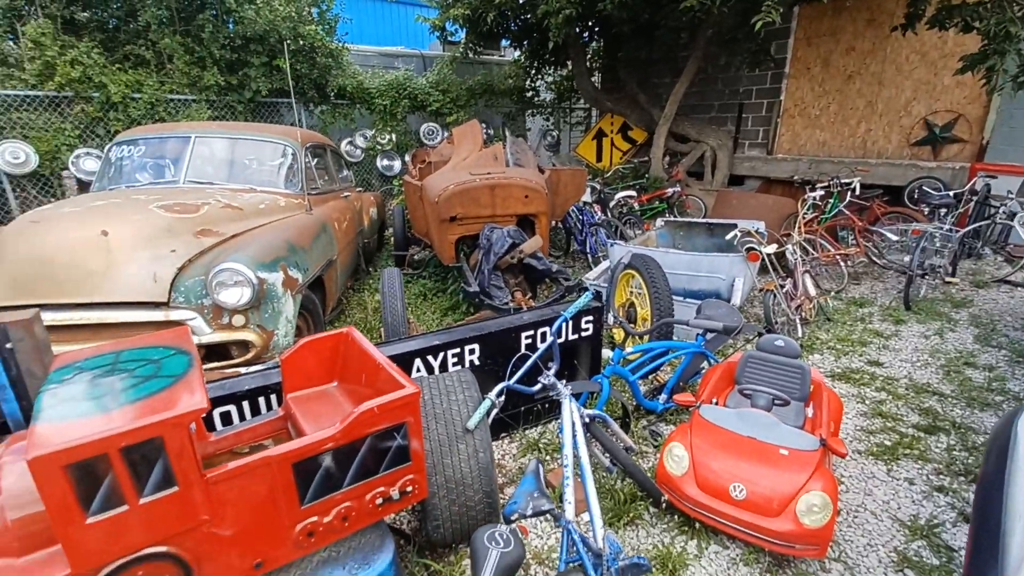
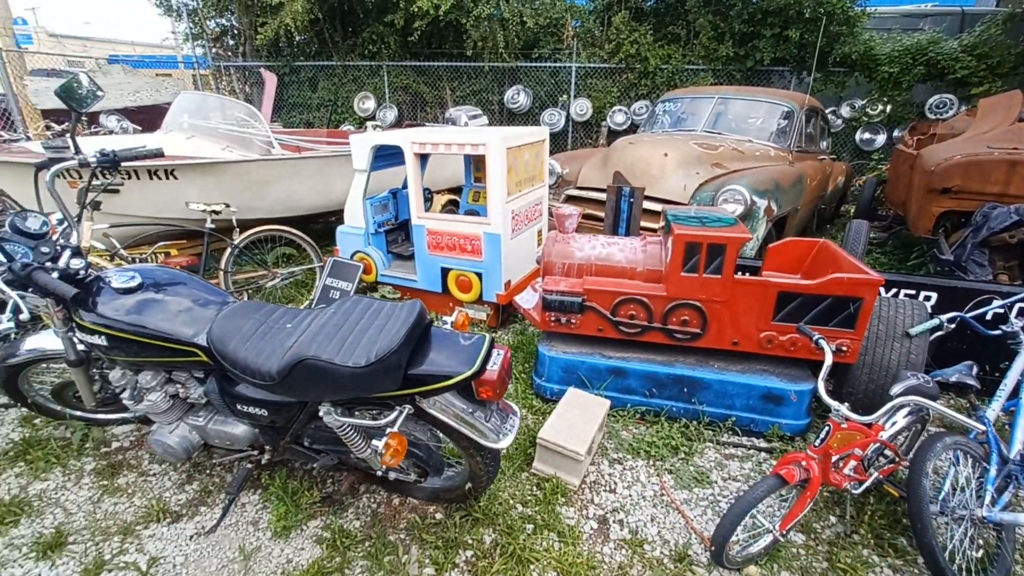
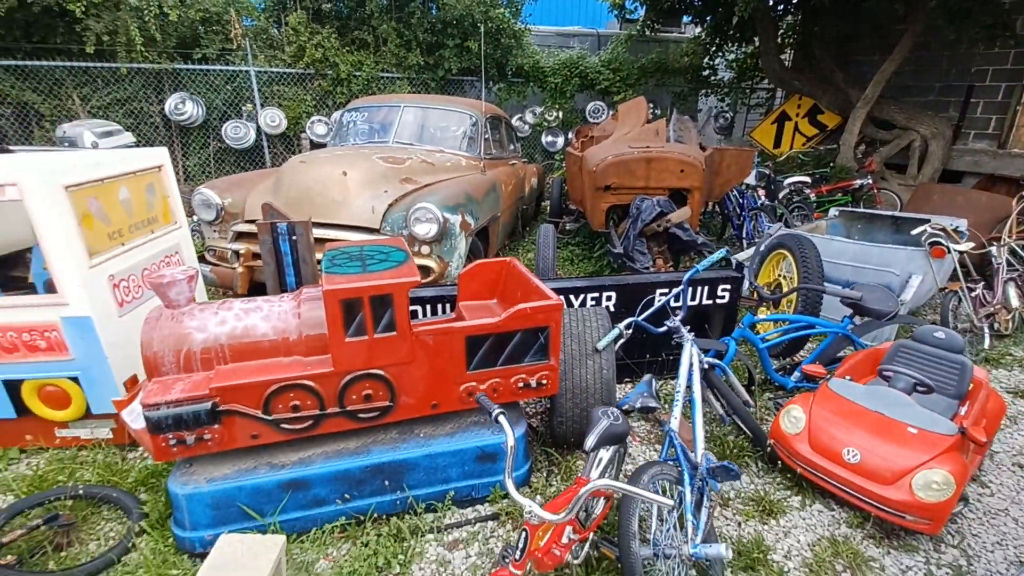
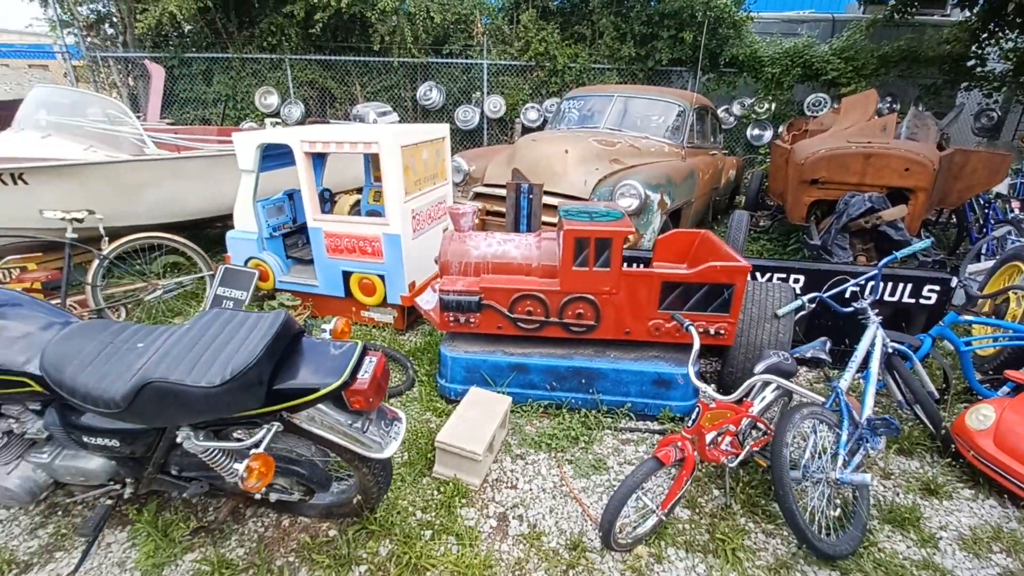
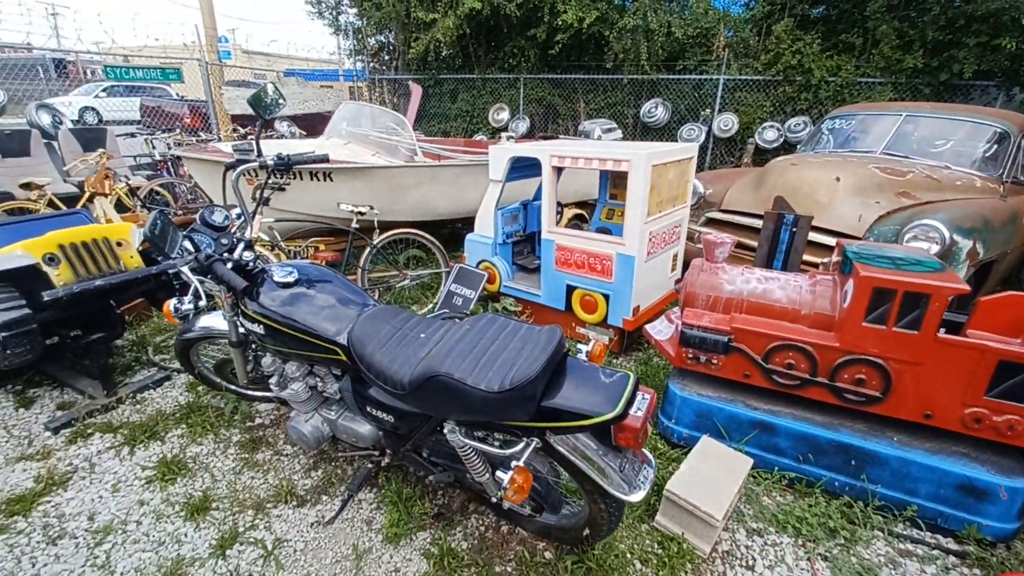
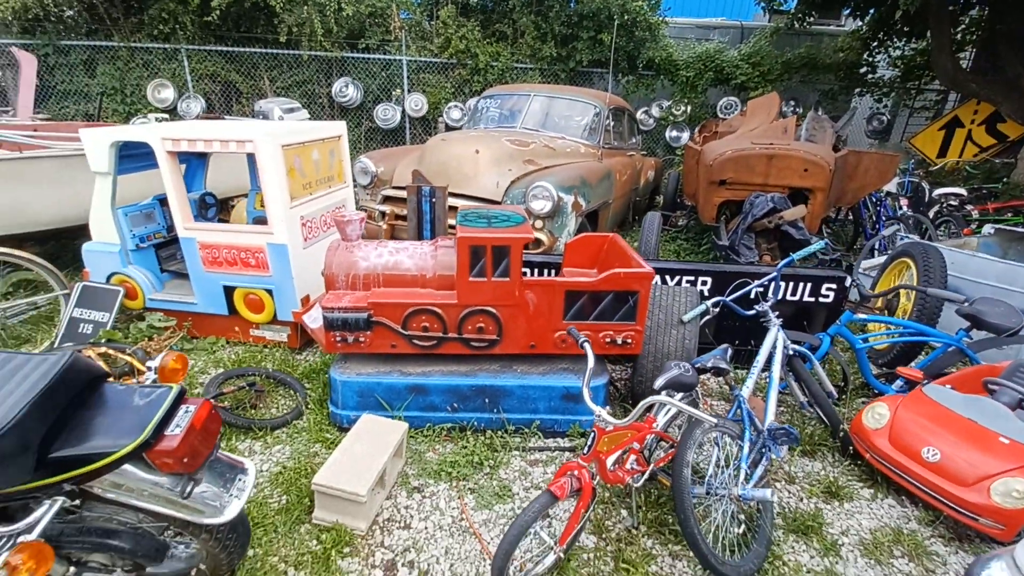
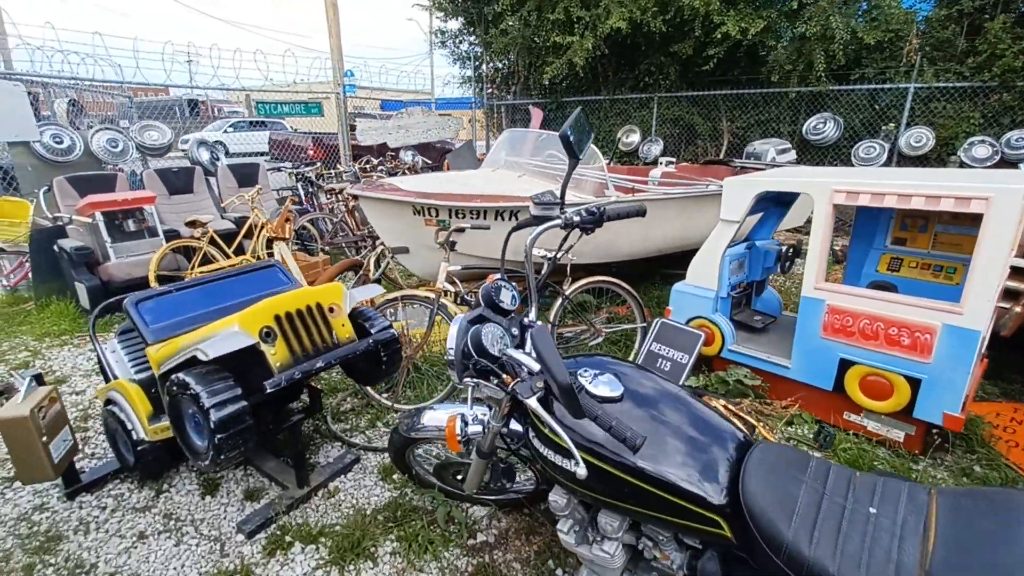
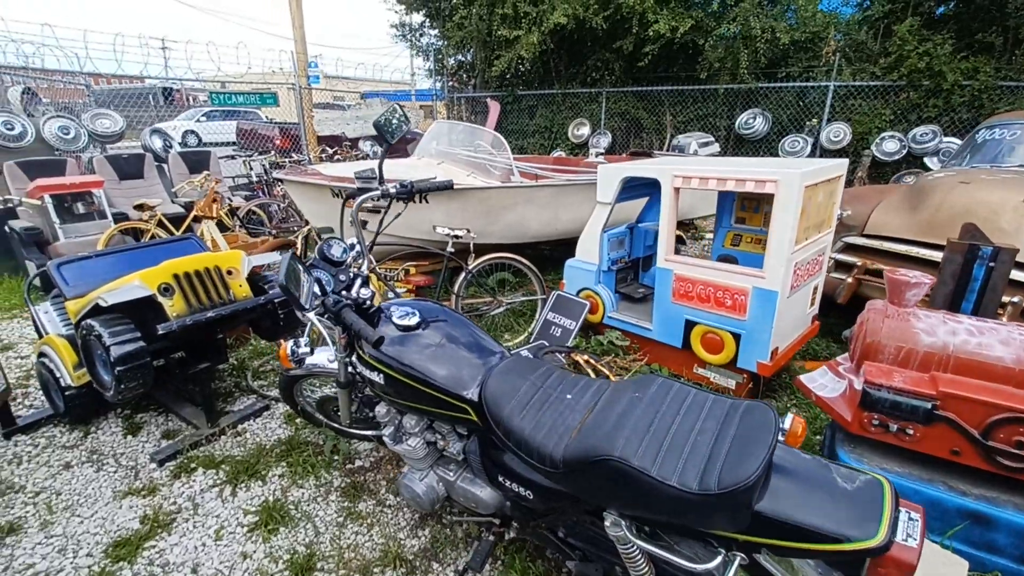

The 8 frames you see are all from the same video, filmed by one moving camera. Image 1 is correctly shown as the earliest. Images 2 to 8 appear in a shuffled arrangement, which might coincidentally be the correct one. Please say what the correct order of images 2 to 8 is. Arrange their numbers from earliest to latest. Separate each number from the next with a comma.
3, 6, 4, 2, 5, 8, 7
